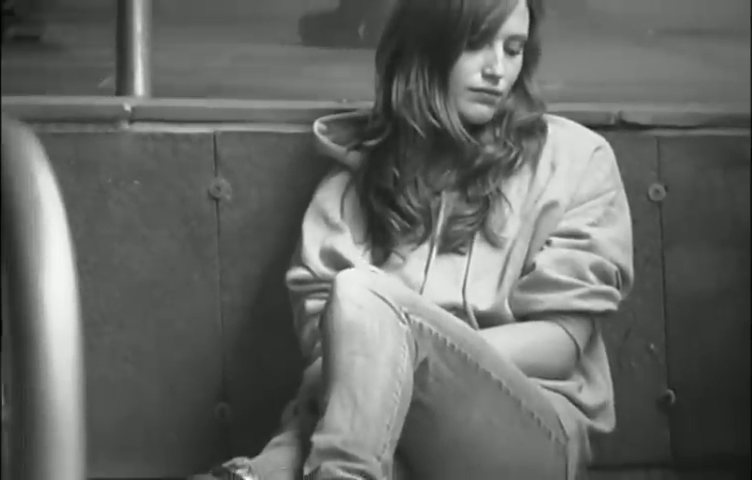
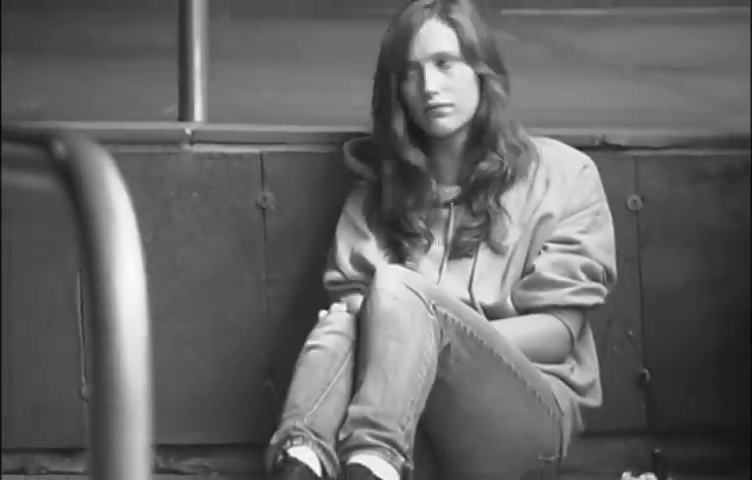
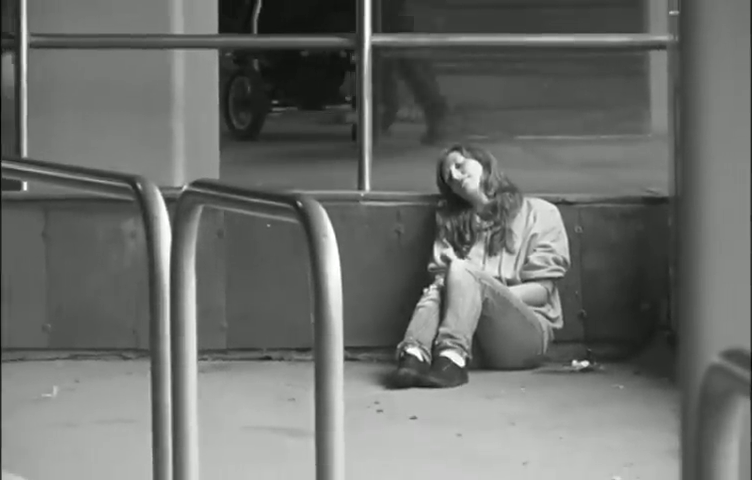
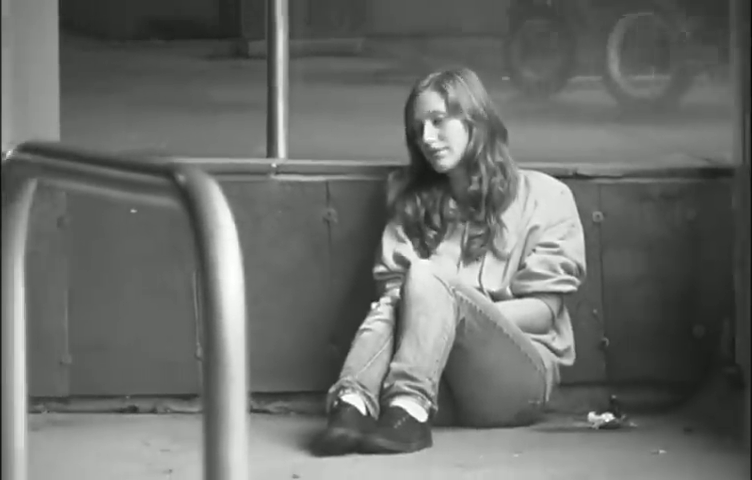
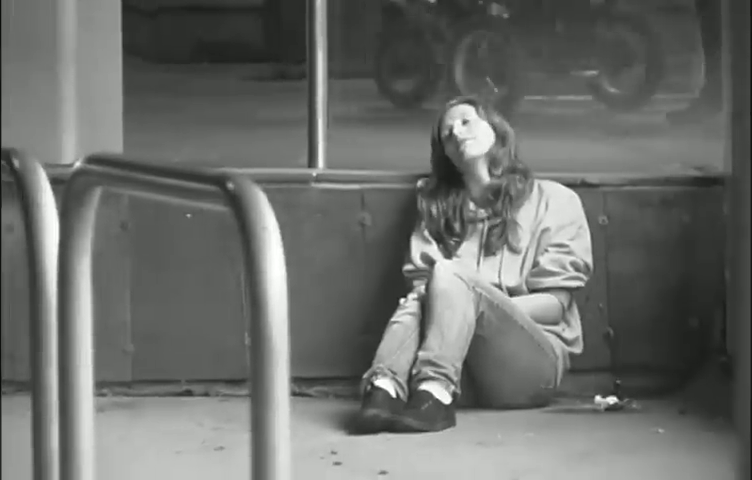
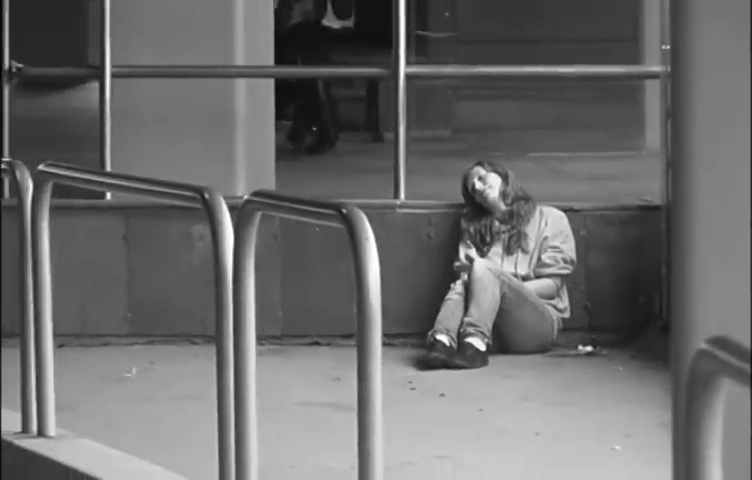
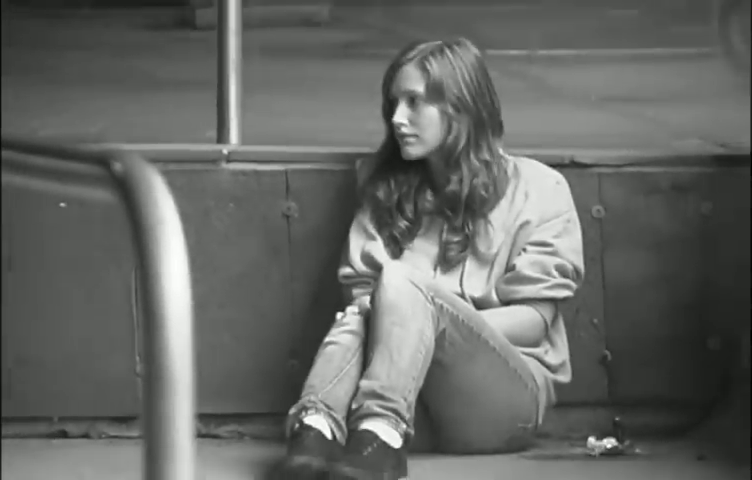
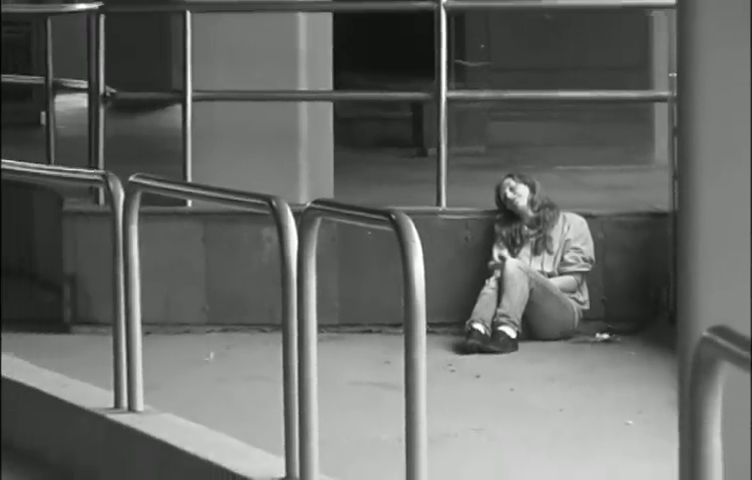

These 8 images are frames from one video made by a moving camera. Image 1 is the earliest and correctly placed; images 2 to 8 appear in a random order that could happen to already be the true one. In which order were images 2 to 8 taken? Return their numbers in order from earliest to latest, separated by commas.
2, 7, 4, 5, 3, 6, 8
